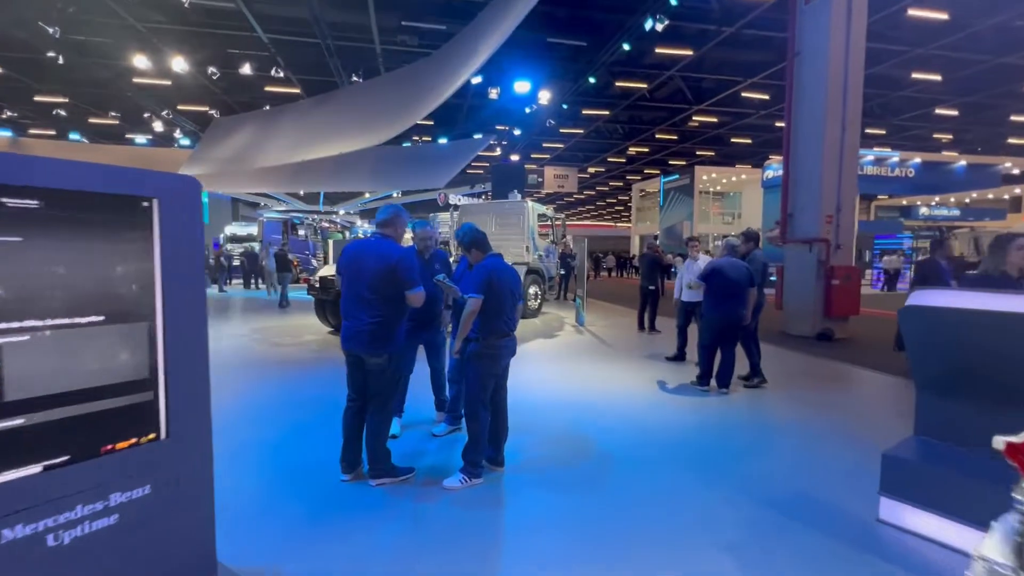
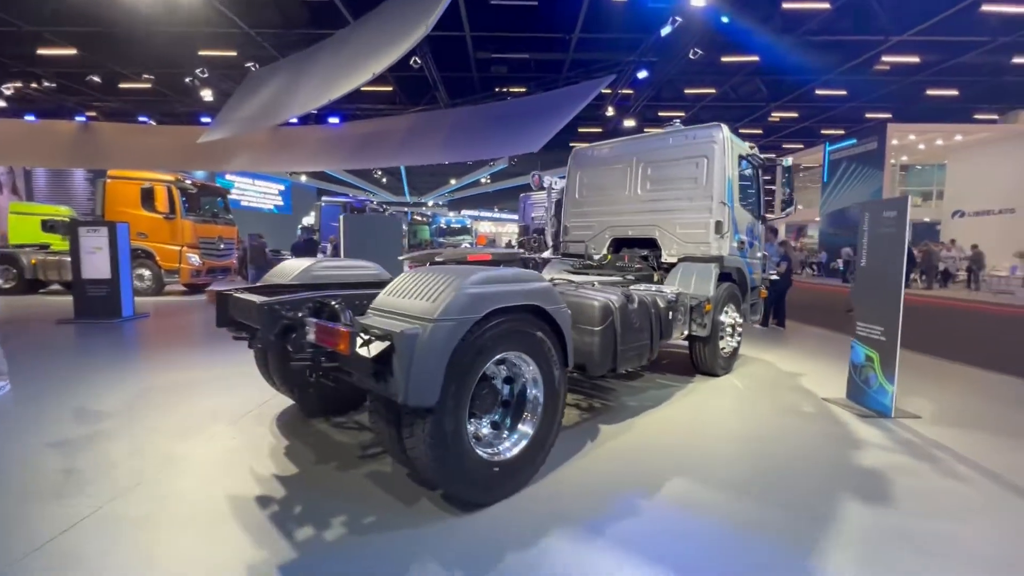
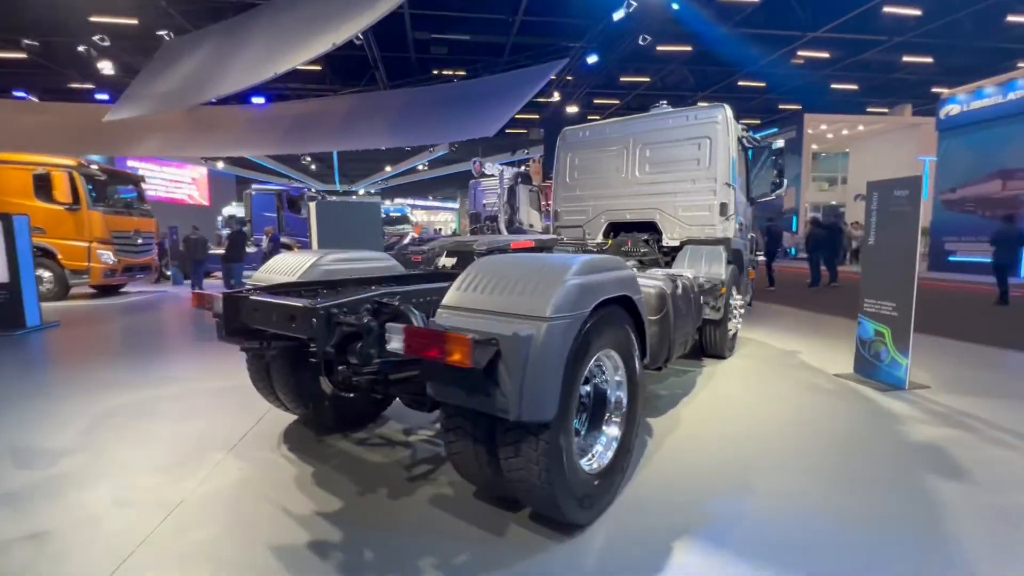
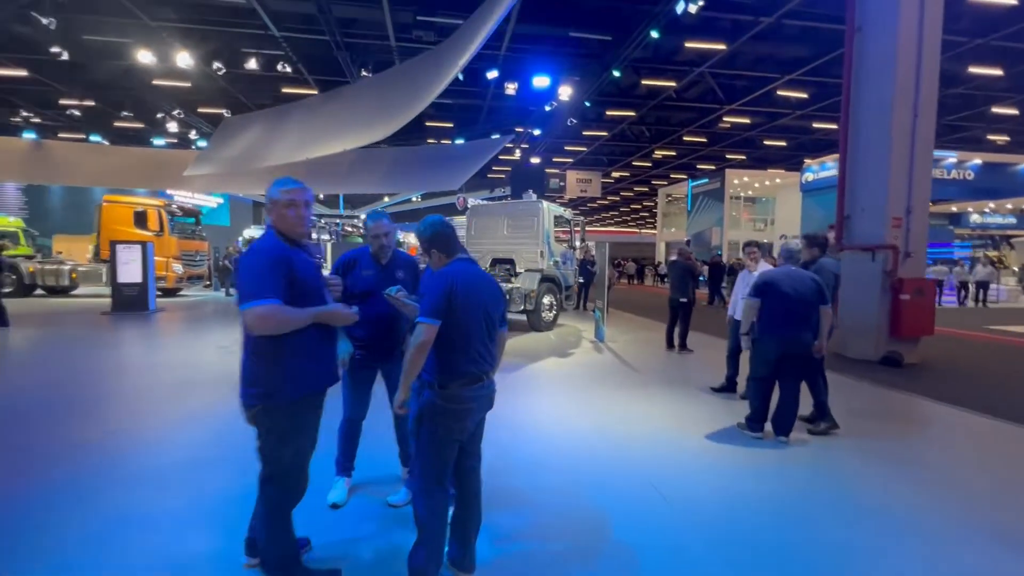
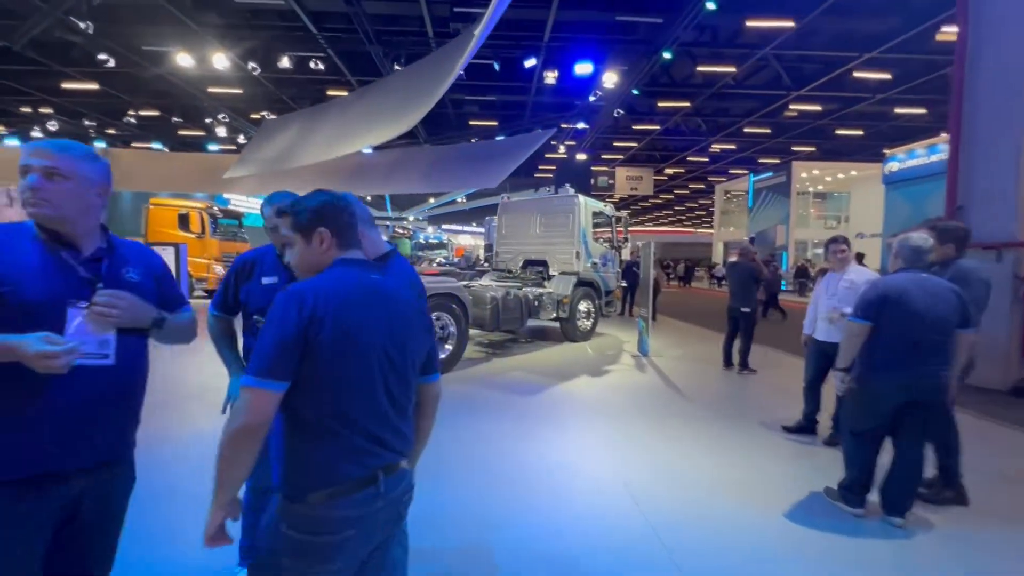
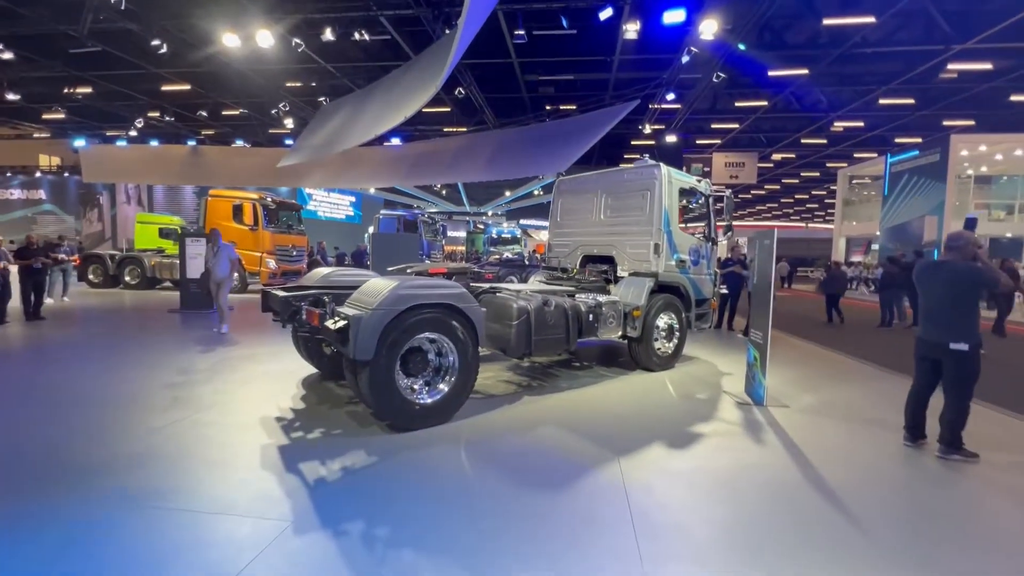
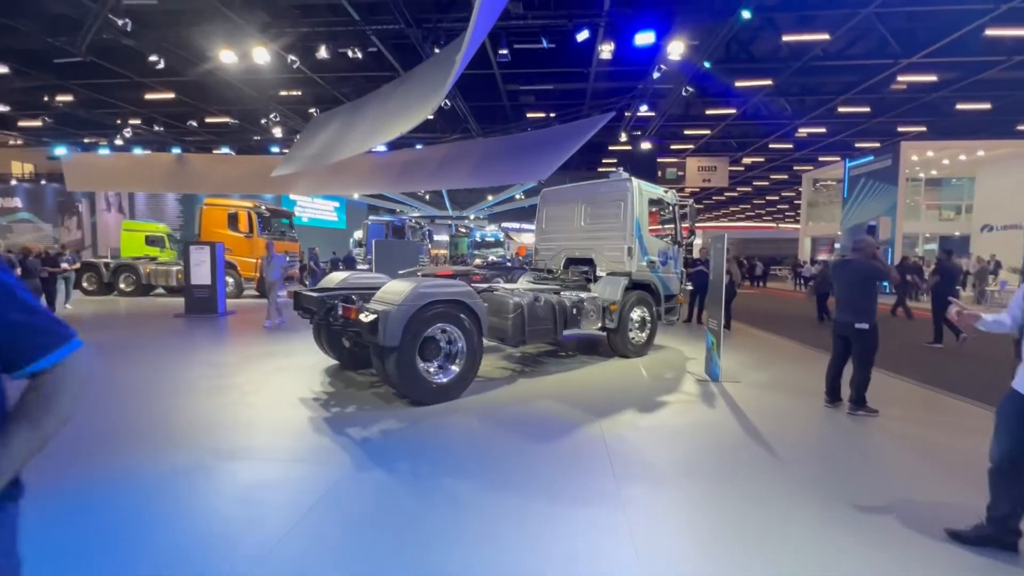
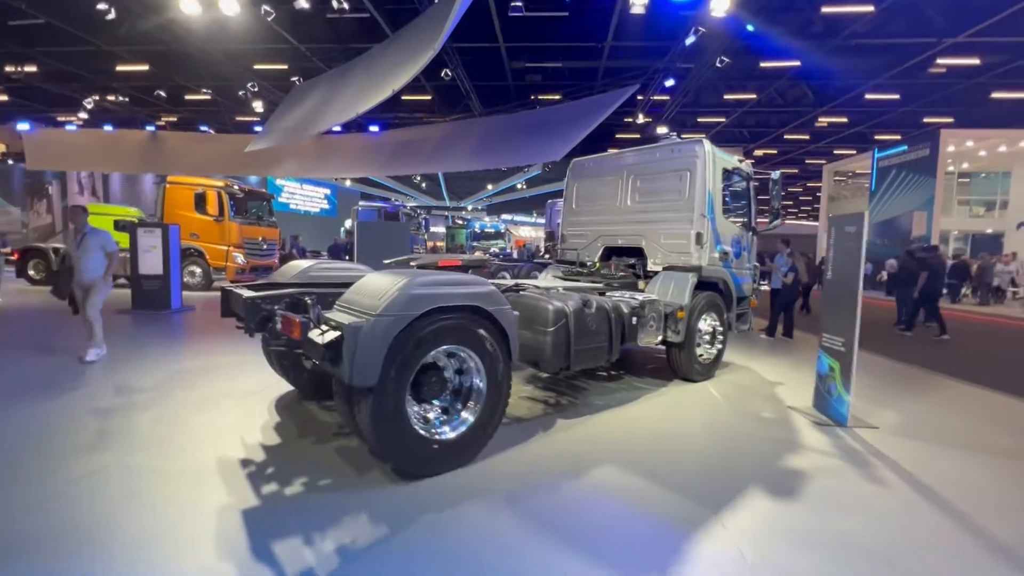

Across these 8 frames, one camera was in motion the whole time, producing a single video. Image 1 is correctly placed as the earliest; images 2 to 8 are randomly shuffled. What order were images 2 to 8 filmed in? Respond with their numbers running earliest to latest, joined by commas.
4, 5, 7, 6, 8, 2, 3
